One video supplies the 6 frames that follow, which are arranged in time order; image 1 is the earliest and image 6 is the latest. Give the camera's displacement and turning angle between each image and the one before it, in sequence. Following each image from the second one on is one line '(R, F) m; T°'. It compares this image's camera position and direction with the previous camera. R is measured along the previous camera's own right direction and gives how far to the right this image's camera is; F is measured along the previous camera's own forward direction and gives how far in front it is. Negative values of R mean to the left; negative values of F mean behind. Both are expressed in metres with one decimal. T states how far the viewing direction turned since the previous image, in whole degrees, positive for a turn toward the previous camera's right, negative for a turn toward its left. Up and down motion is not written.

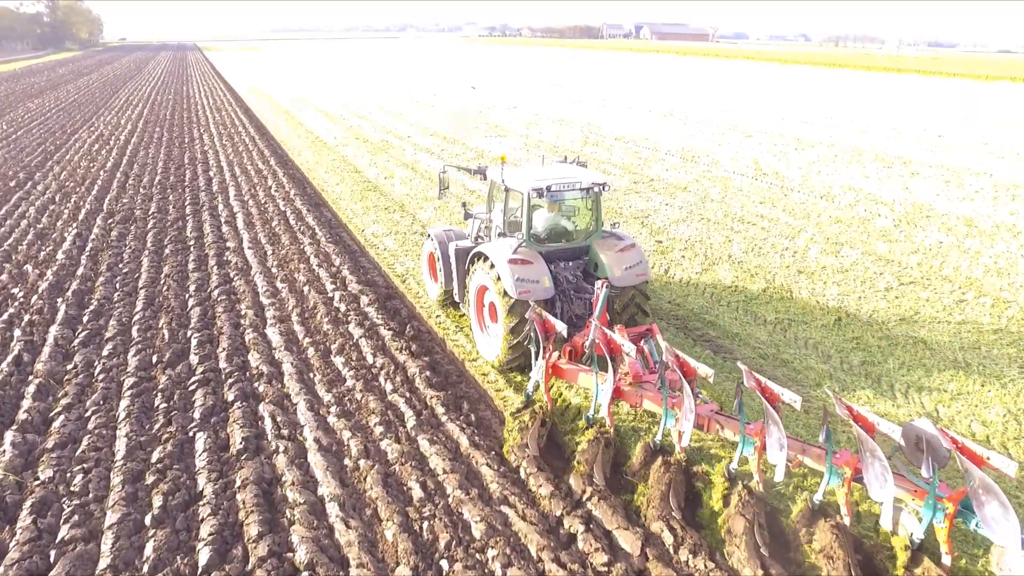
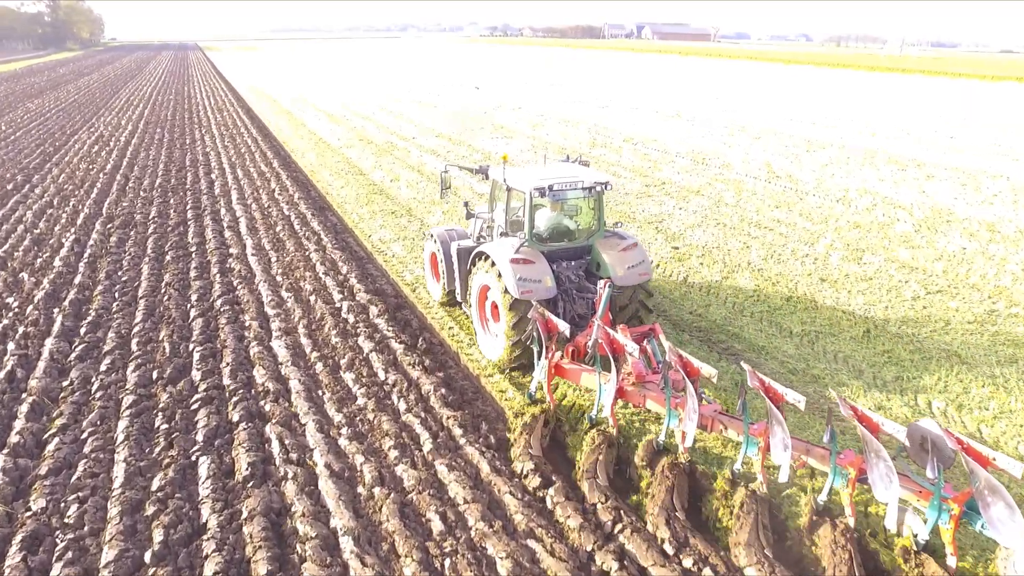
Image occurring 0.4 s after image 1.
(+0.4, -0.3) m; 0°
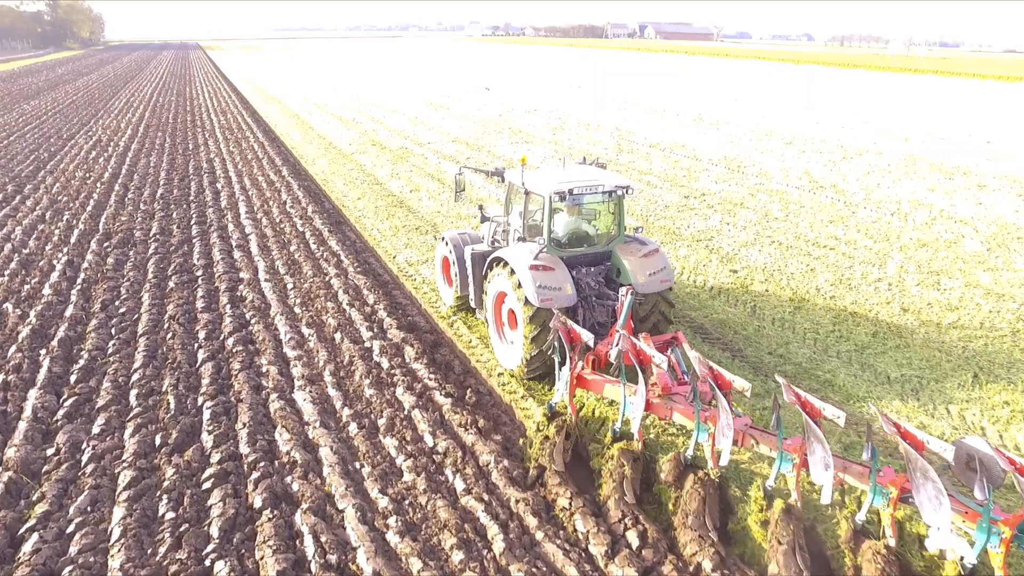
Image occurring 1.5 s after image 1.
(-0.1, +0.2) m; 0°
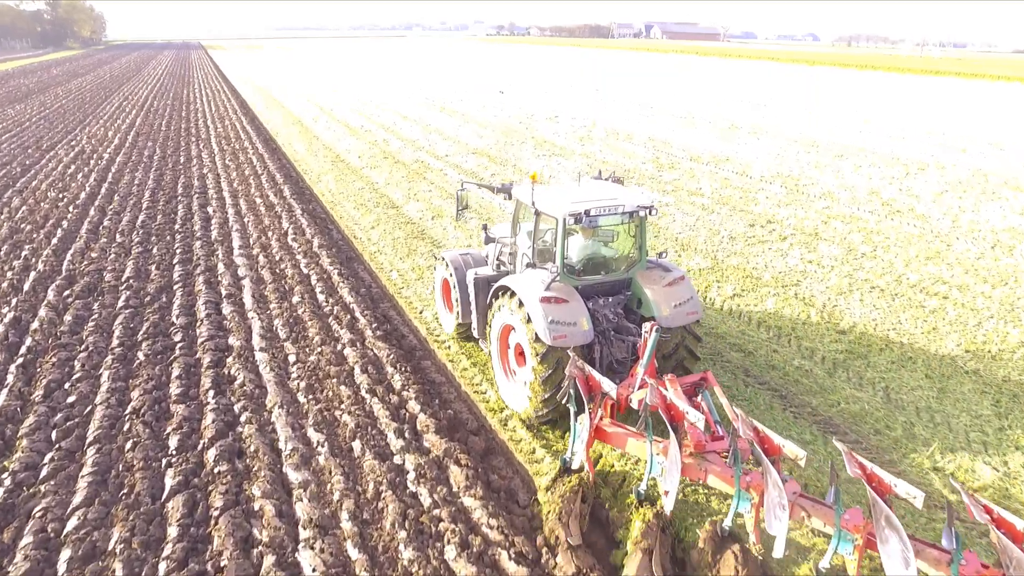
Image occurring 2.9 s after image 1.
(0.0, +0.7) m; 0°
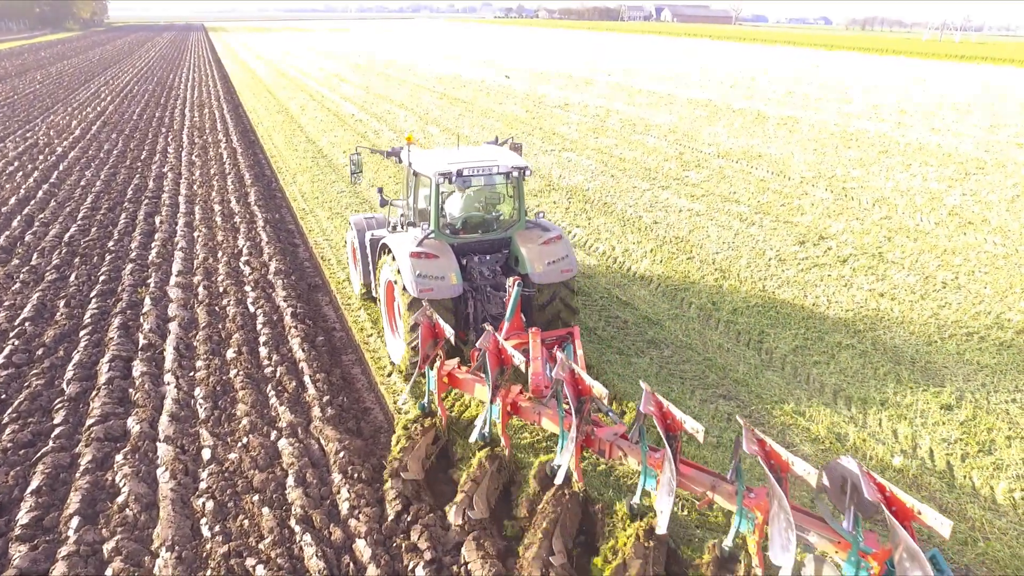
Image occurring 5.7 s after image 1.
(+0.3, +1.1) m; -1°
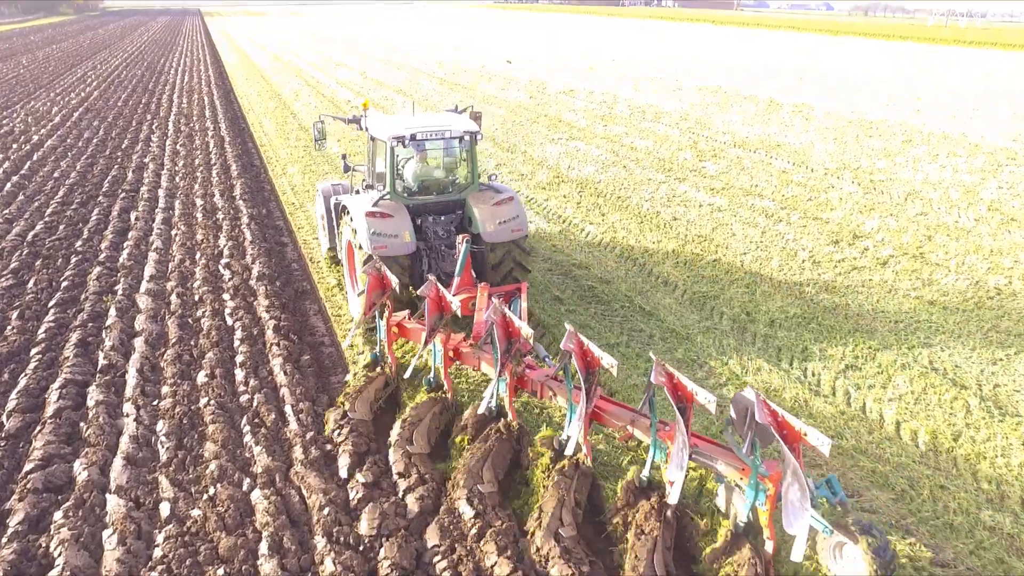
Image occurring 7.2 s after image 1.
(-0.1, +0.8) m; 0°
